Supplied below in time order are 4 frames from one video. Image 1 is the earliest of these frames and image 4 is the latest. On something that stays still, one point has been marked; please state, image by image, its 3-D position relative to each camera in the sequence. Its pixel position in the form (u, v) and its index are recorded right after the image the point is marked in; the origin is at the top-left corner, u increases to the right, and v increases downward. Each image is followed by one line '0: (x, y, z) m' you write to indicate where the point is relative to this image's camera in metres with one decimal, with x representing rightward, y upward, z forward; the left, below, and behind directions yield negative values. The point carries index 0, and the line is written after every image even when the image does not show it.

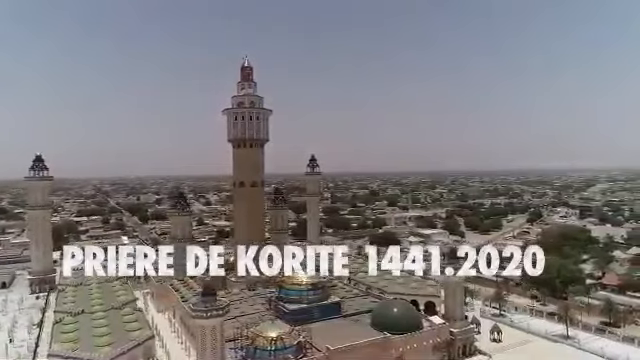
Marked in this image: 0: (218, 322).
0: (-4.1, -5.8, +19.8) m
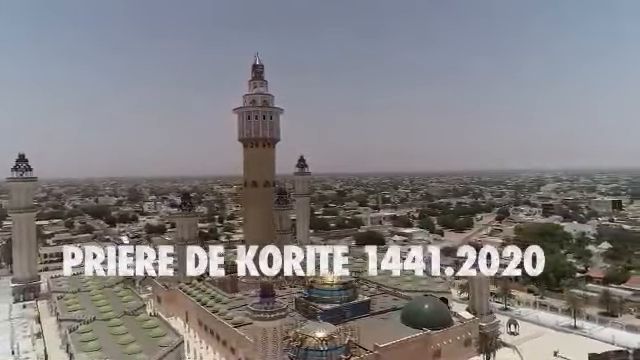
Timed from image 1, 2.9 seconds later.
0: (-1.7, -5.8, +19.5) m
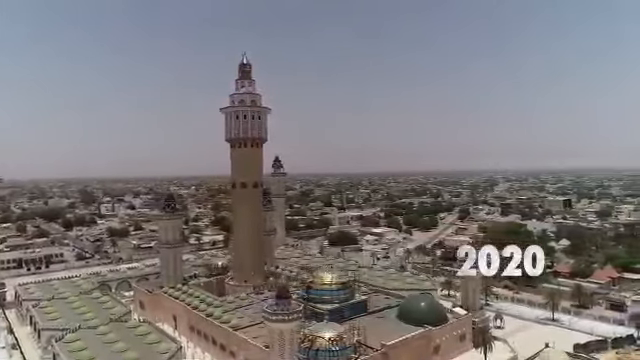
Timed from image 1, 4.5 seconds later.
0: (-1.0, -5.8, +19.3) m
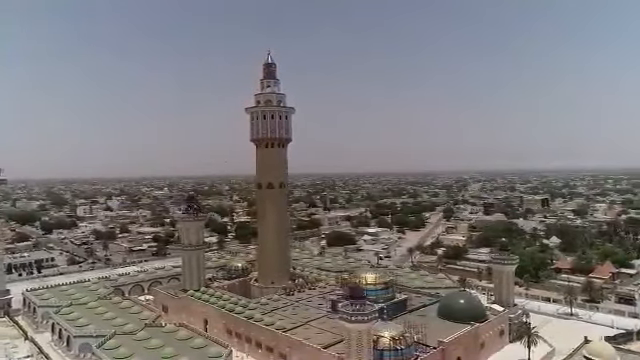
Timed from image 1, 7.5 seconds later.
0: (+2.0, -5.8, +19.3) m
